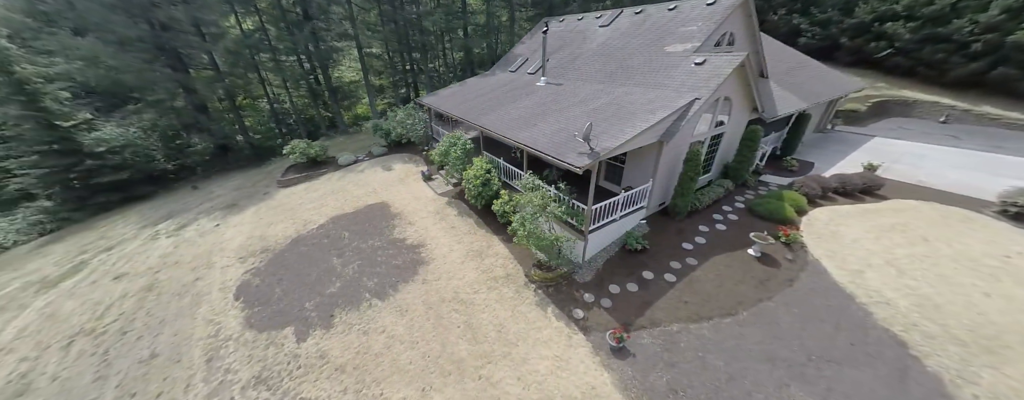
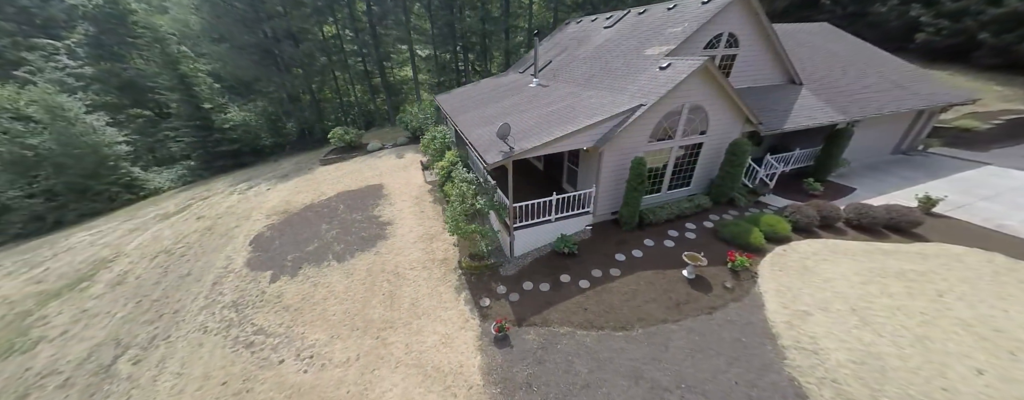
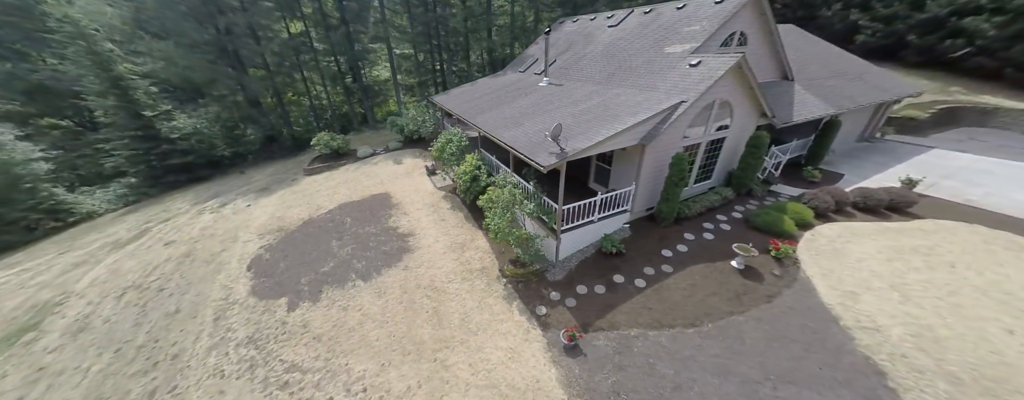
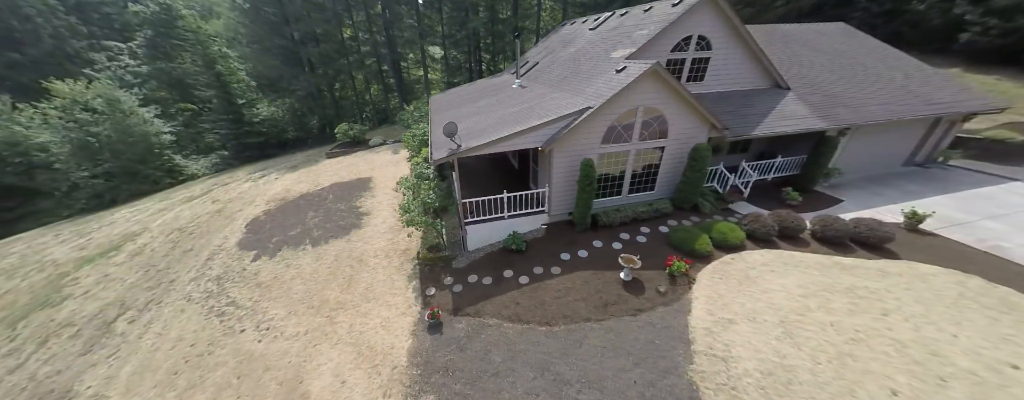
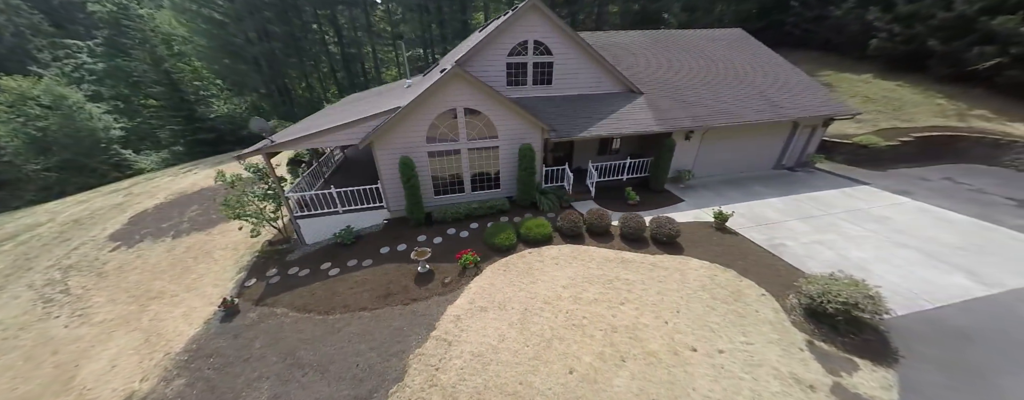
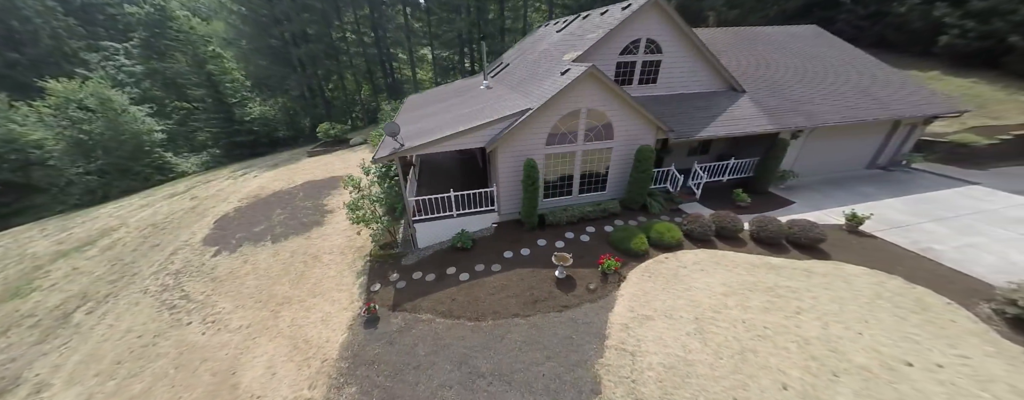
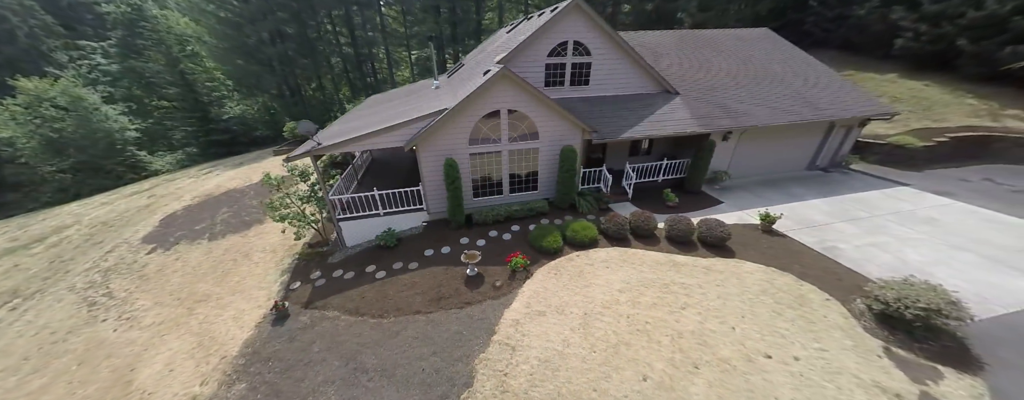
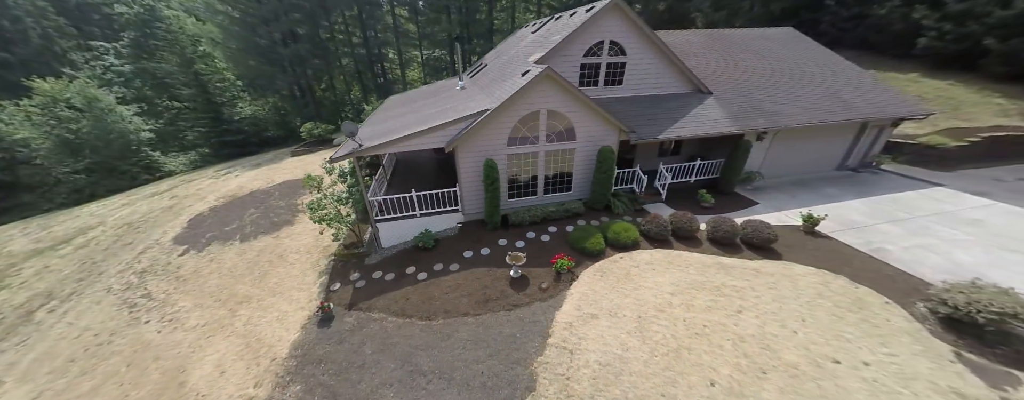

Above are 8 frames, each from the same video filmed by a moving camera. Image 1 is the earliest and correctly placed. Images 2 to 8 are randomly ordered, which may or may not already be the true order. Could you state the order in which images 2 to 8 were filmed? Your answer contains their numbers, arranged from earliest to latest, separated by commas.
3, 2, 4, 6, 8, 7, 5
